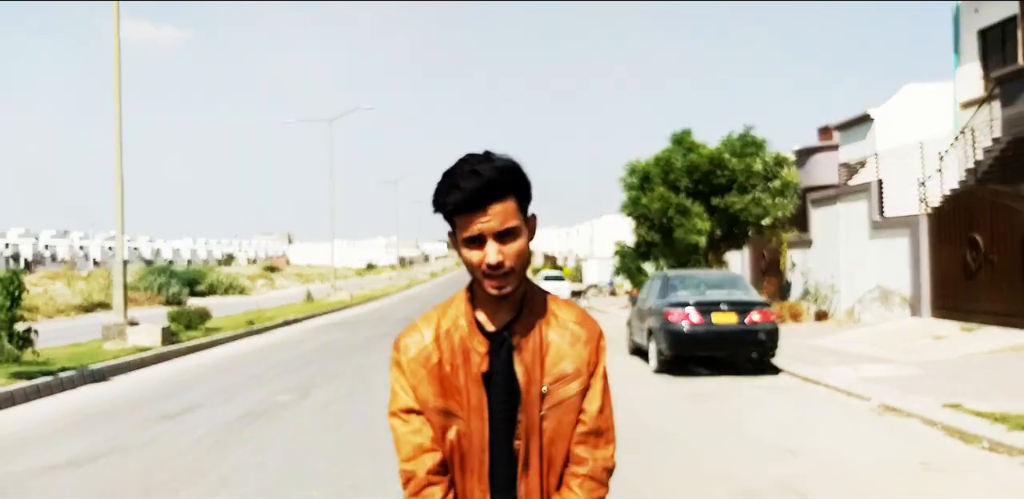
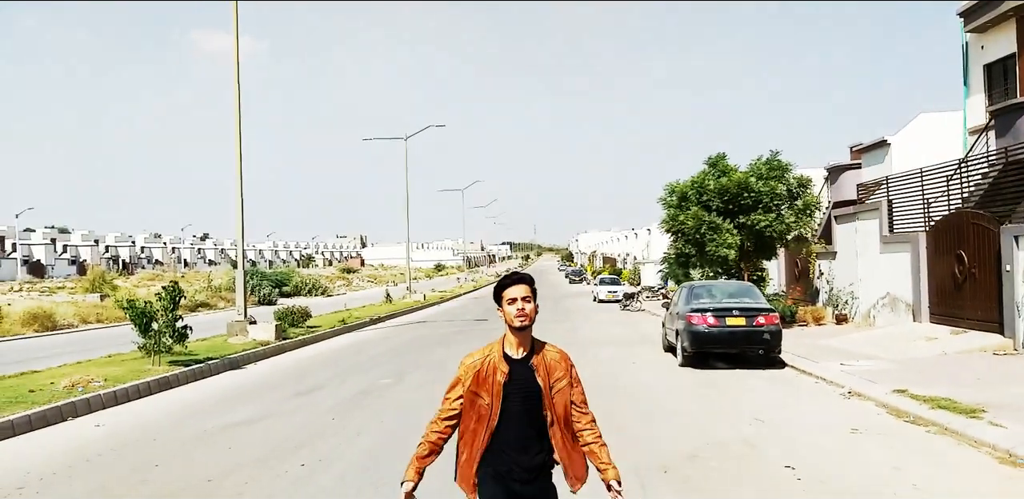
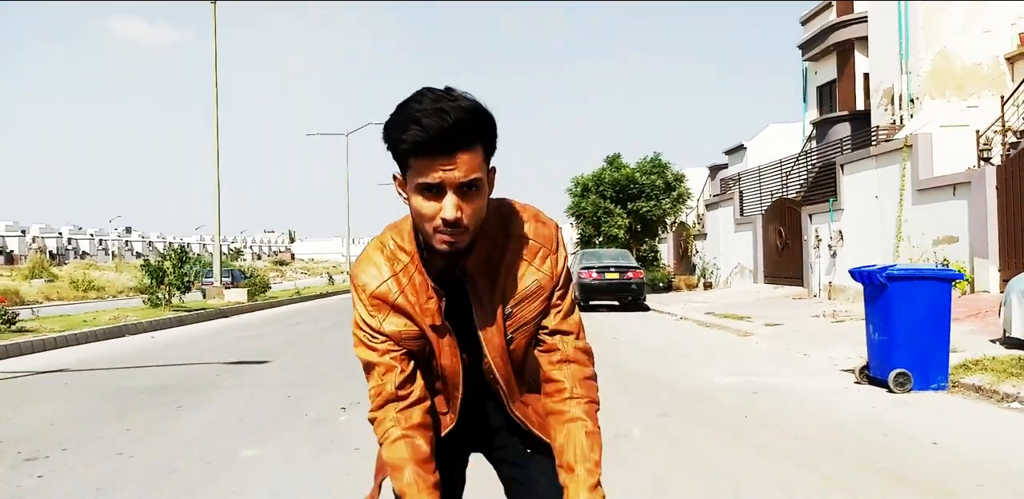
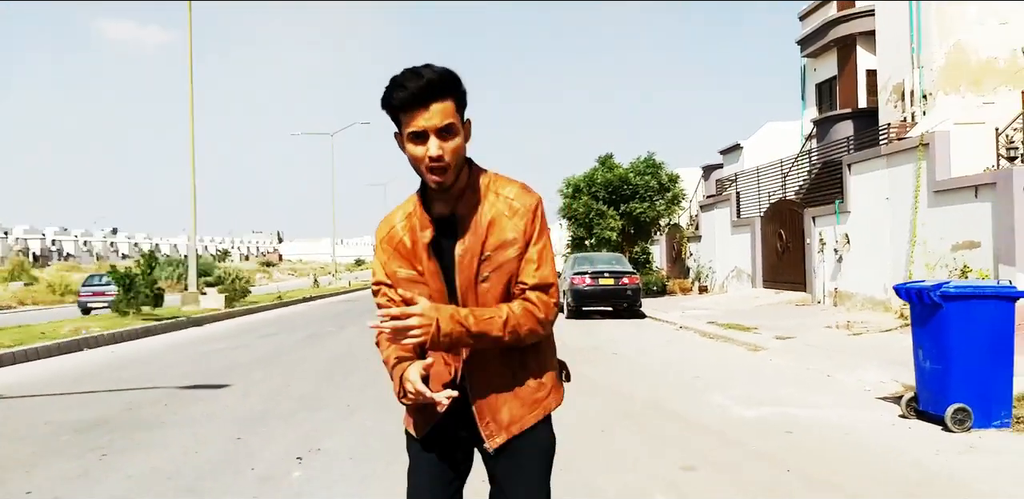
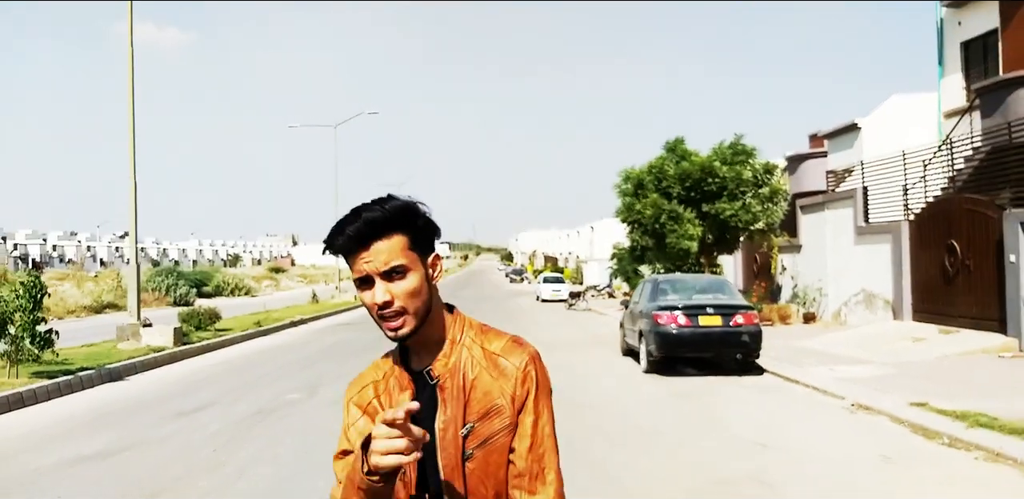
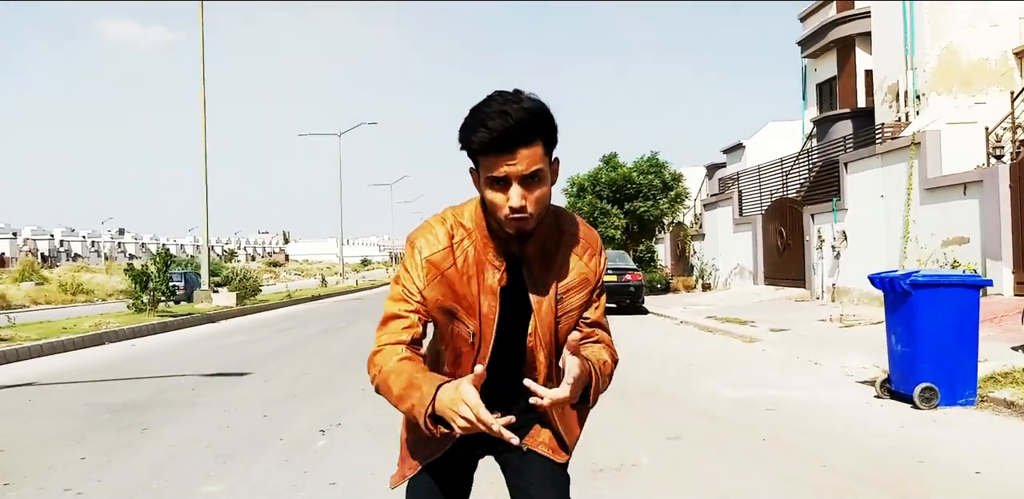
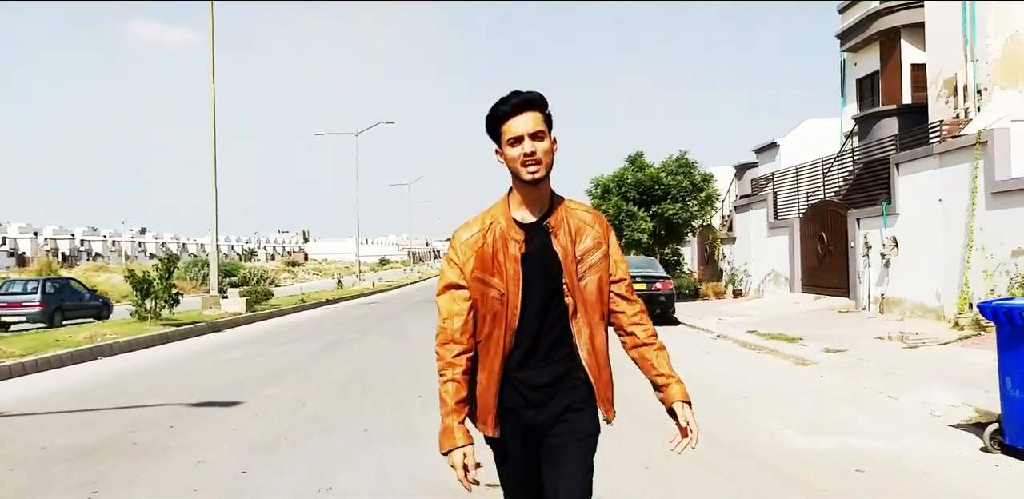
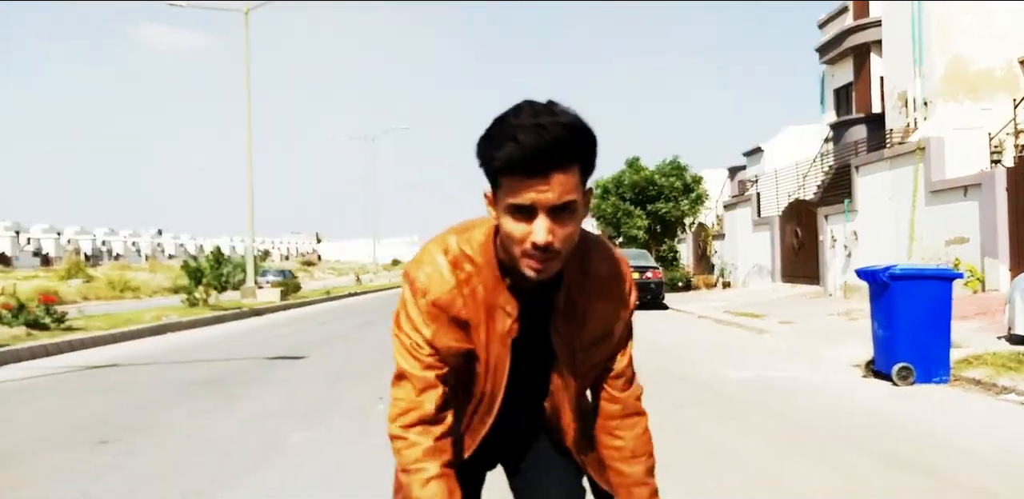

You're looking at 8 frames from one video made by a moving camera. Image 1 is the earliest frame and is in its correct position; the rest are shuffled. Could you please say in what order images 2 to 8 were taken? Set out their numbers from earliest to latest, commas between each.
5, 2, 7, 4, 6, 3, 8
